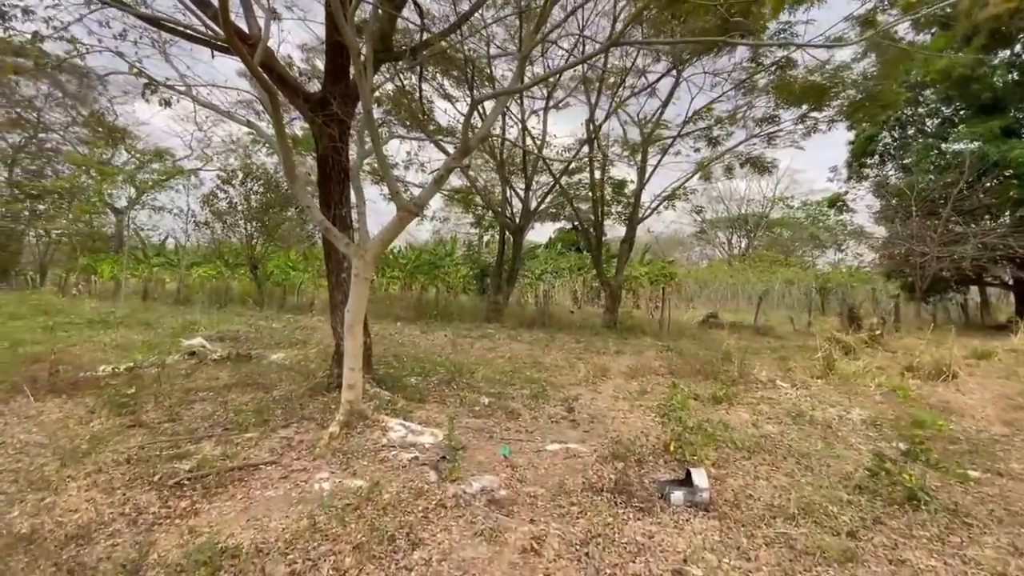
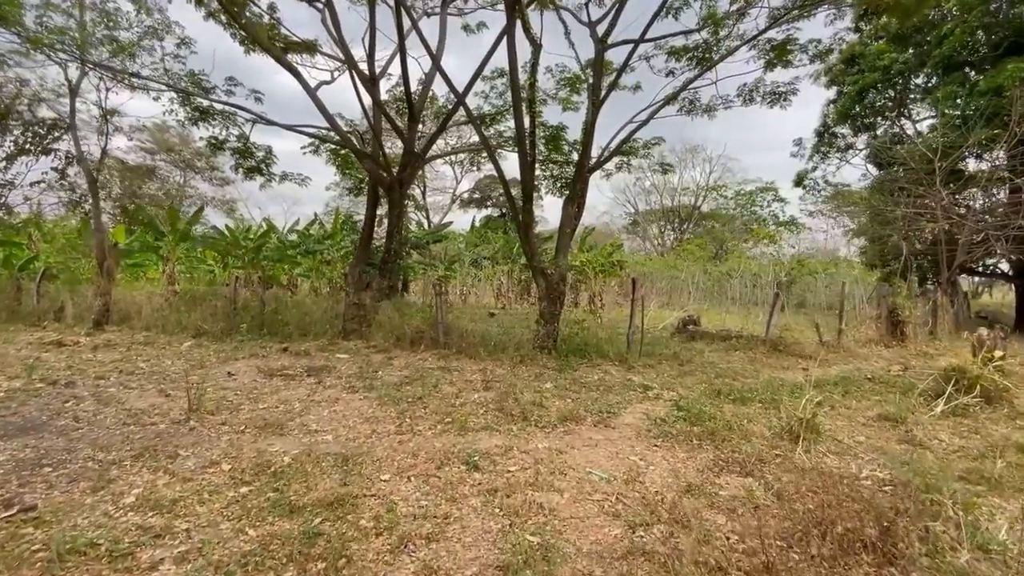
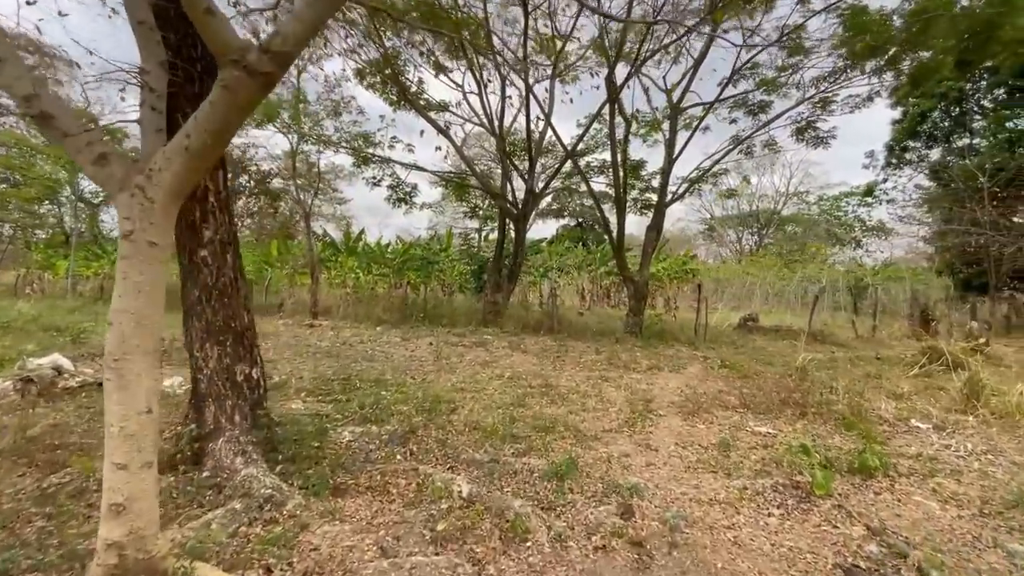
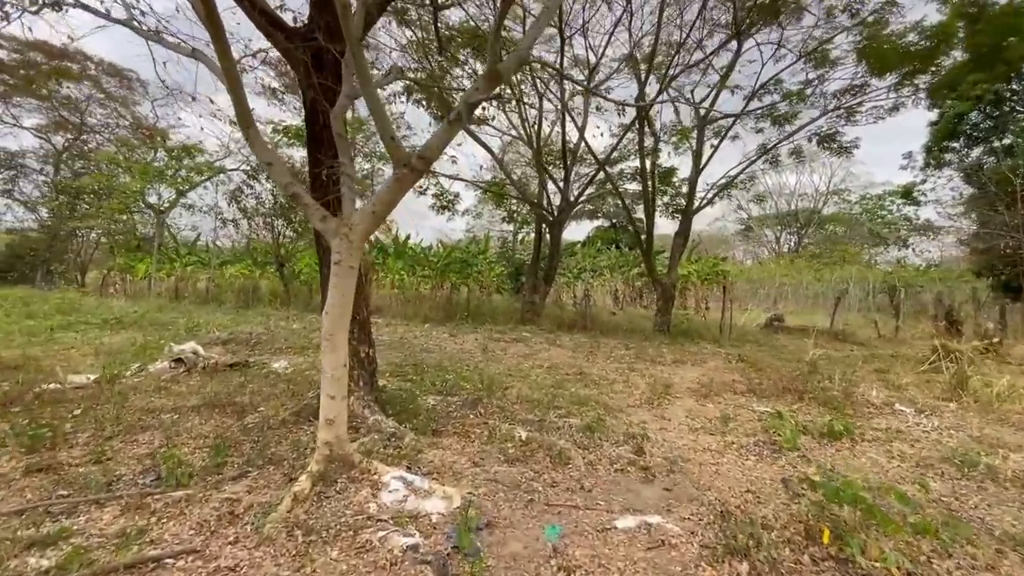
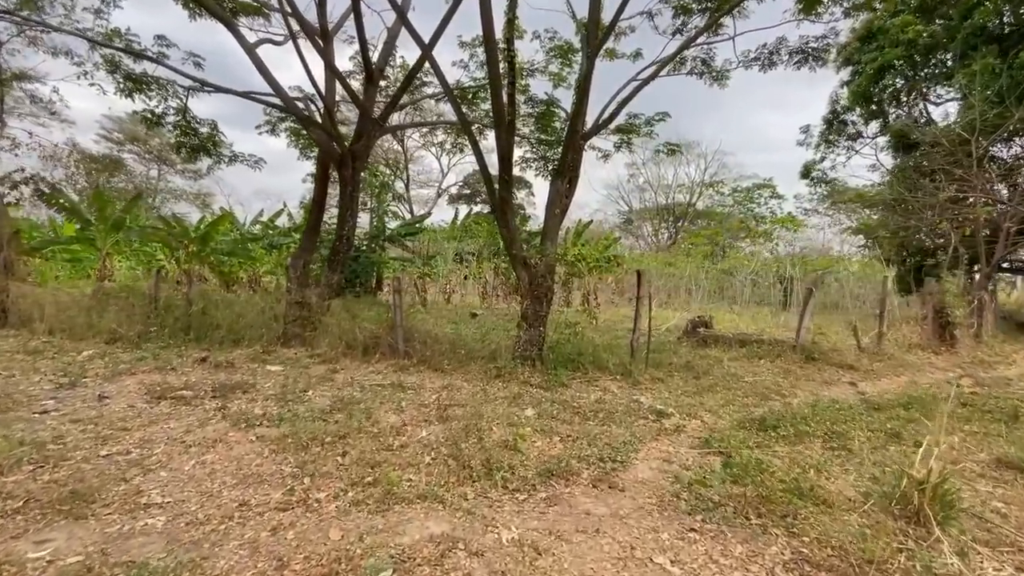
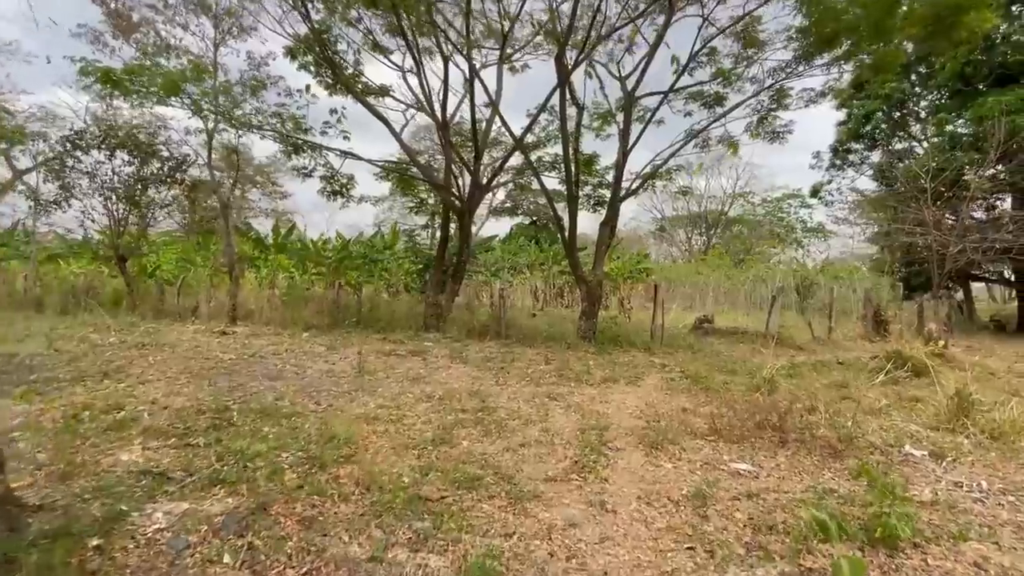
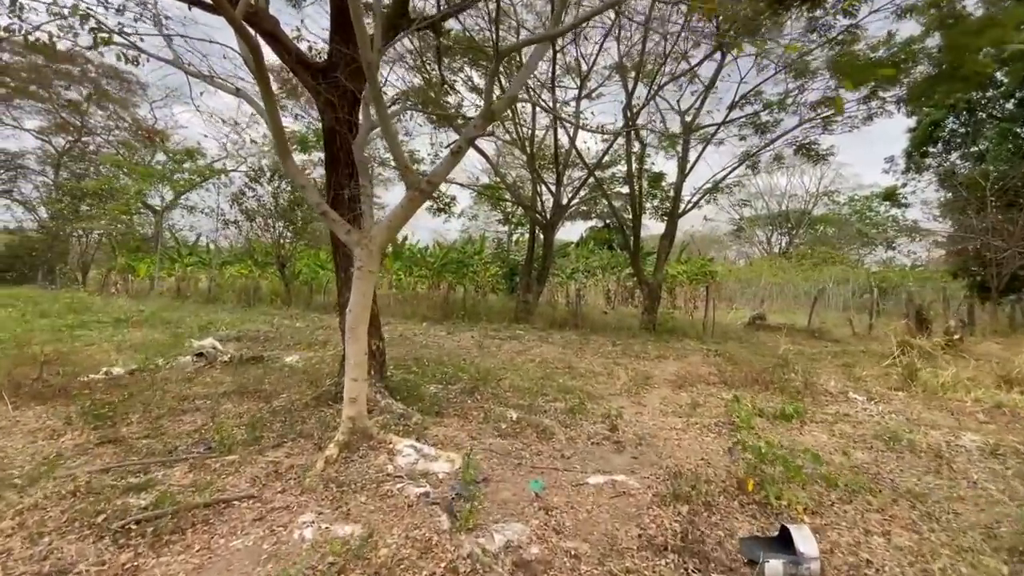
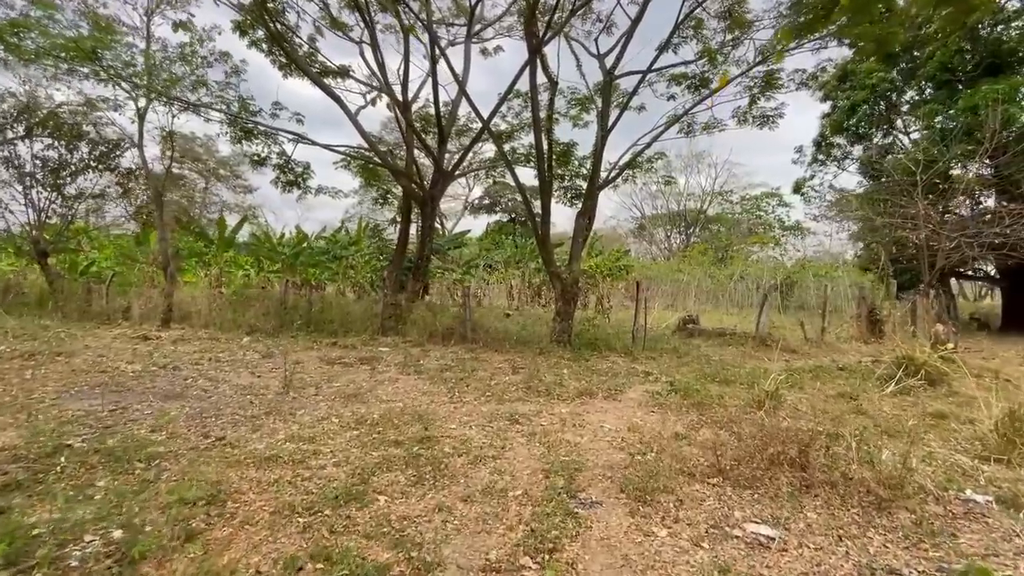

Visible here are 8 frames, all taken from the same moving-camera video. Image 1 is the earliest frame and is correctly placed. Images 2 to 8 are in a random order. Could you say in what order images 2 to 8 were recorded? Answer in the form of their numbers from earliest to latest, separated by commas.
7, 4, 3, 6, 8, 2, 5
